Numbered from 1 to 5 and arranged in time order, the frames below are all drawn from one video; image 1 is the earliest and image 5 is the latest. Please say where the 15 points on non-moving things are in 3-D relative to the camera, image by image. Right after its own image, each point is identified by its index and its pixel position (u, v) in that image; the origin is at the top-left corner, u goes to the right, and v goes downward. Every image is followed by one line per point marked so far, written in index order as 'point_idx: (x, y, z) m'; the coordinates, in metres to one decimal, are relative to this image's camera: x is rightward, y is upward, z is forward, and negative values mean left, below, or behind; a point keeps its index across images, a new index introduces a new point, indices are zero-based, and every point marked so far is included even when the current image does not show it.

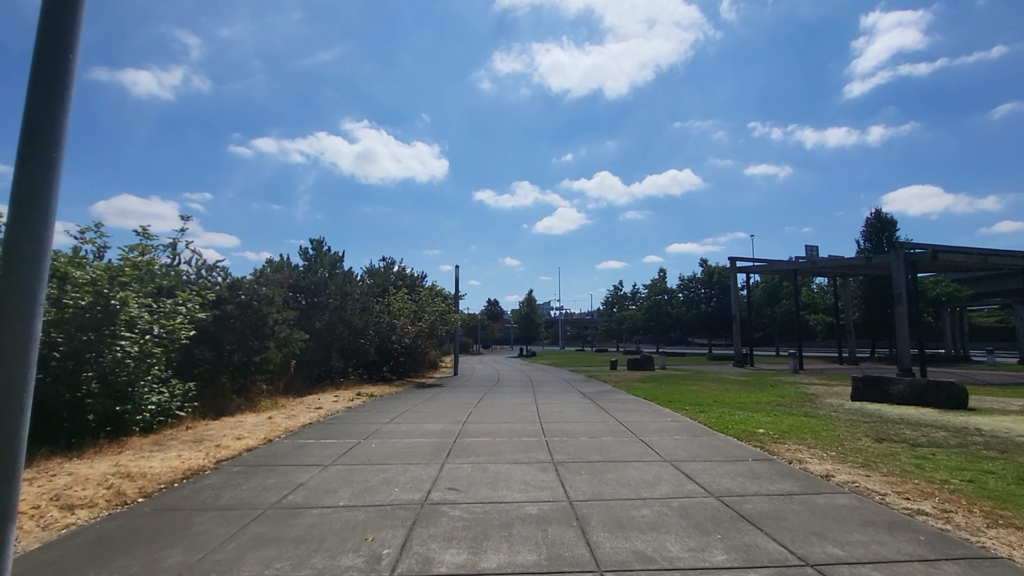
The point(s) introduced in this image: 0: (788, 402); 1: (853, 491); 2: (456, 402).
0: (+9.8, -4.0, +17.4) m
1: (+5.1, -3.0, +7.4) m
2: (-2.0, -4.2, +17.9) m
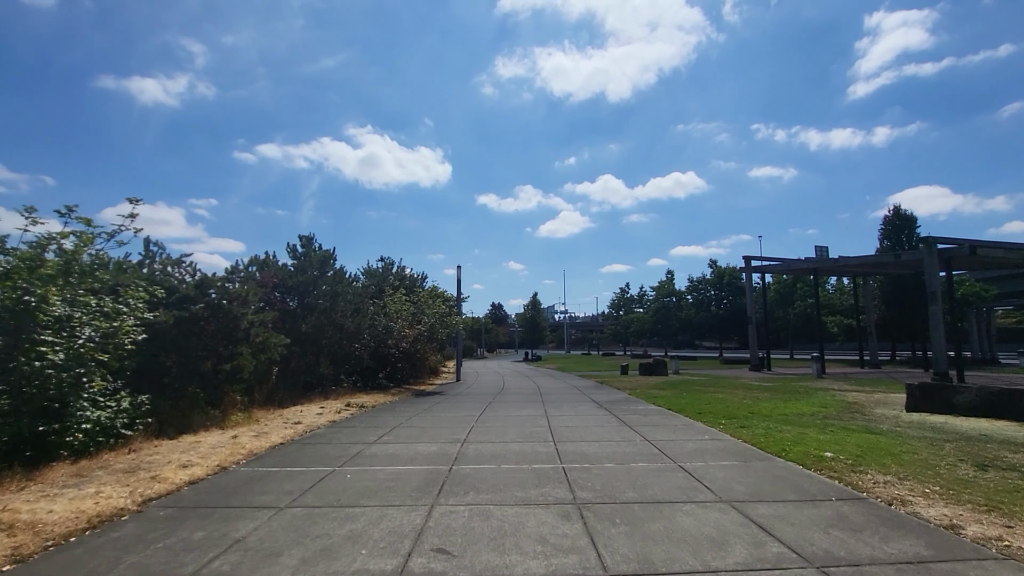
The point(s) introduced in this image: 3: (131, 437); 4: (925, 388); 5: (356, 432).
0: (+10.0, -3.9, +15.2) m
1: (+5.3, -2.8, +5.2) m
2: (-1.8, -4.1, +15.8) m
3: (-8.6, -3.4, +11.1) m
4: (+13.3, -3.2, +15.9) m
5: (-4.1, -3.8, +12.9) m
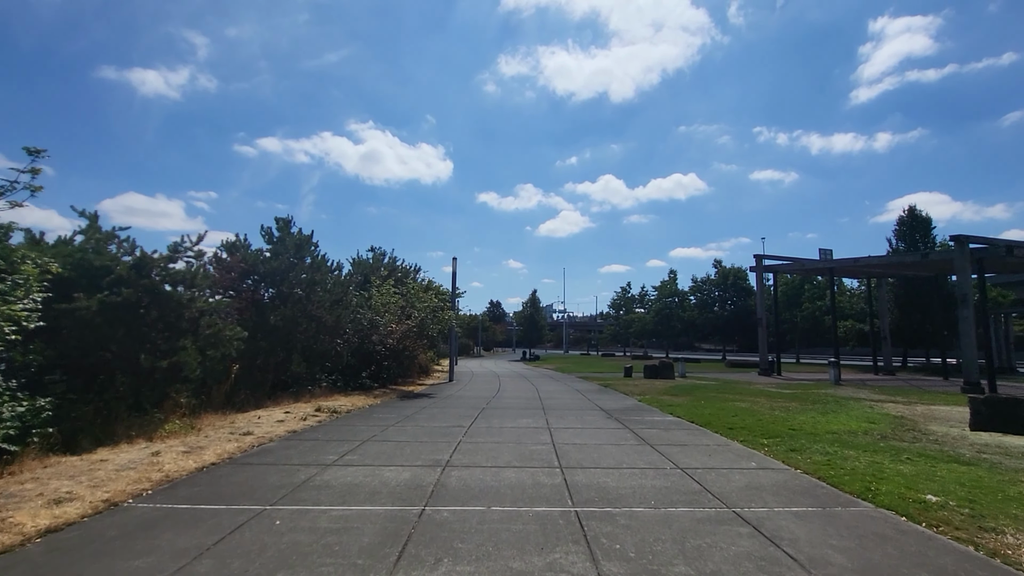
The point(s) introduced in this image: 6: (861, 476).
0: (+9.9, -3.8, +12.8) m
1: (+5.2, -2.6, +2.8) m
2: (-1.9, -3.7, +13.4) m
3: (-8.7, -2.9, +8.6) m
4: (+13.2, -3.2, +13.5) m
5: (-4.2, -3.4, +10.5) m
6: (+5.8, -3.1, +8.1) m
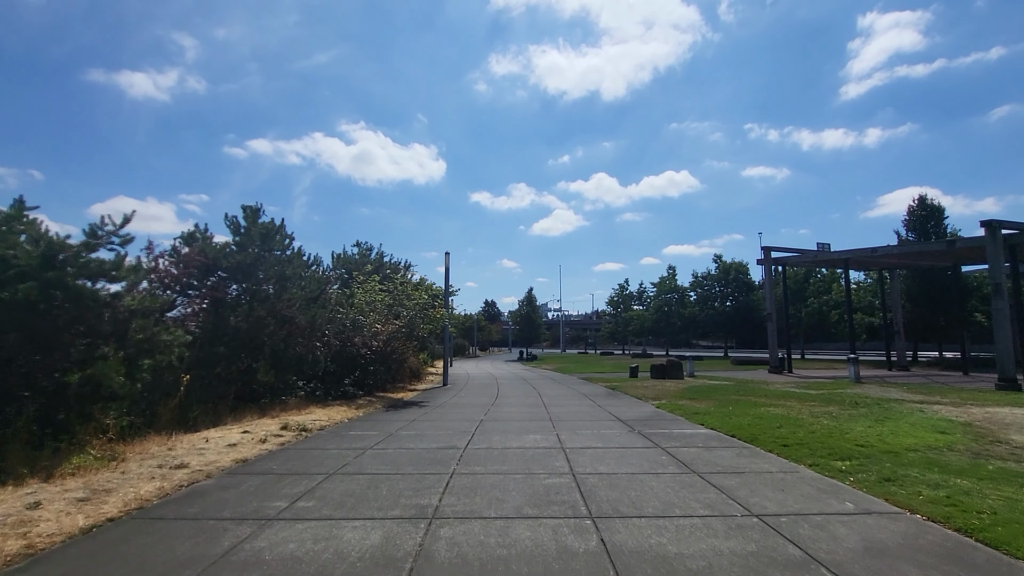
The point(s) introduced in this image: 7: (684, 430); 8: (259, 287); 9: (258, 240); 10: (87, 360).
0: (+10.0, -3.4, +10.5) m
1: (+5.4, -2.4, +0.5) m
2: (-1.8, -3.5, +11.0) m
3: (-8.5, -2.8, +6.1) m
4: (+13.3, -2.7, +11.2) m
5: (-4.0, -3.2, +8.0) m
6: (+5.9, -2.8, +5.8) m
7: (+4.5, -3.7, +12.8) m
8: (-8.8, 0.0, +17.0) m
9: (-9.0, +1.7, +17.4) m
10: (-8.6, -1.5, +10.0) m
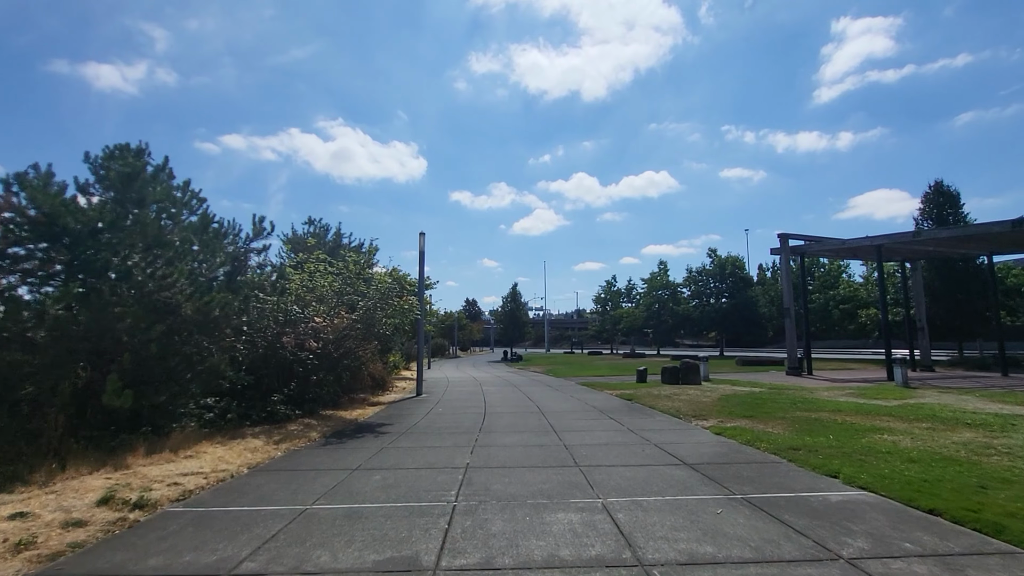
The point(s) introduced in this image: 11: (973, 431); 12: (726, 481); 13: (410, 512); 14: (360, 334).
0: (+10.3, -2.8, +5.3) m
1: (+6.1, -1.7, -4.9) m
2: (-1.6, -2.9, +5.3) m
3: (-8.1, -2.2, +0.2) m
4: (+13.5, -2.1, +6.2) m
5: (-3.7, -2.6, +2.2) m
6: (+6.4, -2.2, +0.4) m
7: (+4.6, -3.1, +7.4) m
8: (-8.8, +0.7, +11.0) m
9: (-9.0, +2.3, +11.4) m
10: (-8.4, -0.8, +4.1) m
11: (+11.6, -3.6, +12.6) m
12: (+3.6, -3.2, +8.5) m
13: (-1.4, -3.0, +6.8) m
14: (-5.1, -1.5, +16.6) m
